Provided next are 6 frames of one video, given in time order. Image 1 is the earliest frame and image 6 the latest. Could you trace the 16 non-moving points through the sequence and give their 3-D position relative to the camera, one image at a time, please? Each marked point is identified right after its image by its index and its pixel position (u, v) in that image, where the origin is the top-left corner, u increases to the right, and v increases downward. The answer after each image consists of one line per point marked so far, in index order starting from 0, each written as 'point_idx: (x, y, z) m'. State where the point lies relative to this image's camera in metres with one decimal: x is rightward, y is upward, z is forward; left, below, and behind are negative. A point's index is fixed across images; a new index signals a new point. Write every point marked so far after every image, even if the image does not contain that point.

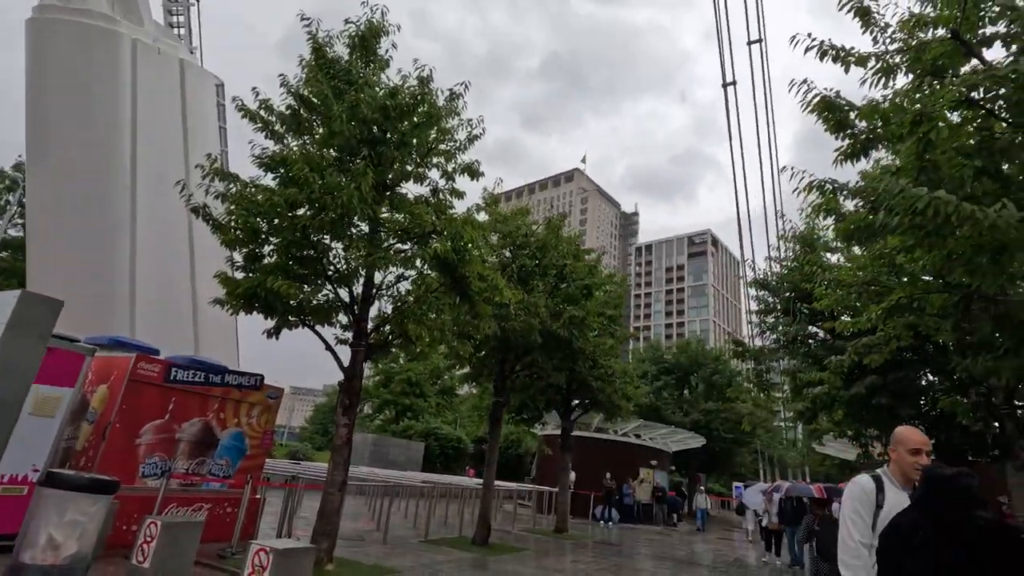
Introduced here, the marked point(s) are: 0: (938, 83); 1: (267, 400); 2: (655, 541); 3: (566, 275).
0: (+4.4, +2.1, +5.5) m
1: (-5.0, -2.3, +10.9) m
2: (+5.0, -8.8, +18.6) m
3: (+1.4, +0.3, +13.6) m
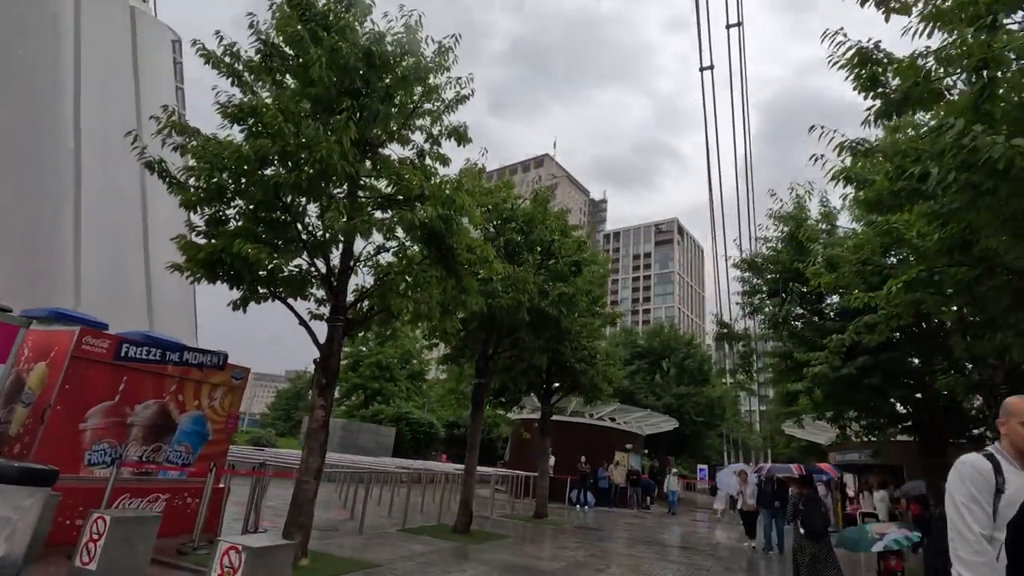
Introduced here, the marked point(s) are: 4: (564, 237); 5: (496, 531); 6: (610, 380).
0: (+4.5, +2.4, +5.0) m
1: (-5.2, -1.7, +10.0) m
2: (+4.2, -8.1, +18.4) m
3: (+1.0, +0.9, +13.0) m
4: (+1.3, +1.3, +13.4) m
5: (-0.4, -6.1, +13.4) m
6: (+3.4, -3.1, +18.4) m
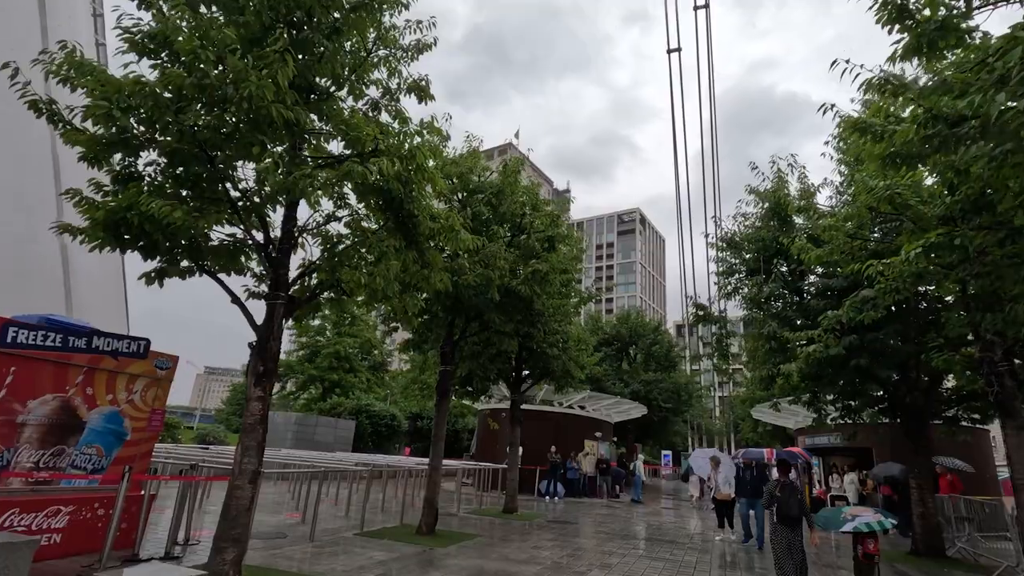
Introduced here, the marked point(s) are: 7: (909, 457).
0: (+4.3, +2.8, +4.2) m
1: (-5.7, -1.3, +8.6) m
2: (+3.1, -7.5, +17.7) m
3: (+0.3, +1.4, +12.0) m
4: (+0.5, +1.8, +12.3) m
5: (-1.1, -5.6, +12.4) m
6: (+2.3, -2.6, +17.6) m
7: (+9.5, -4.0, +12.8) m
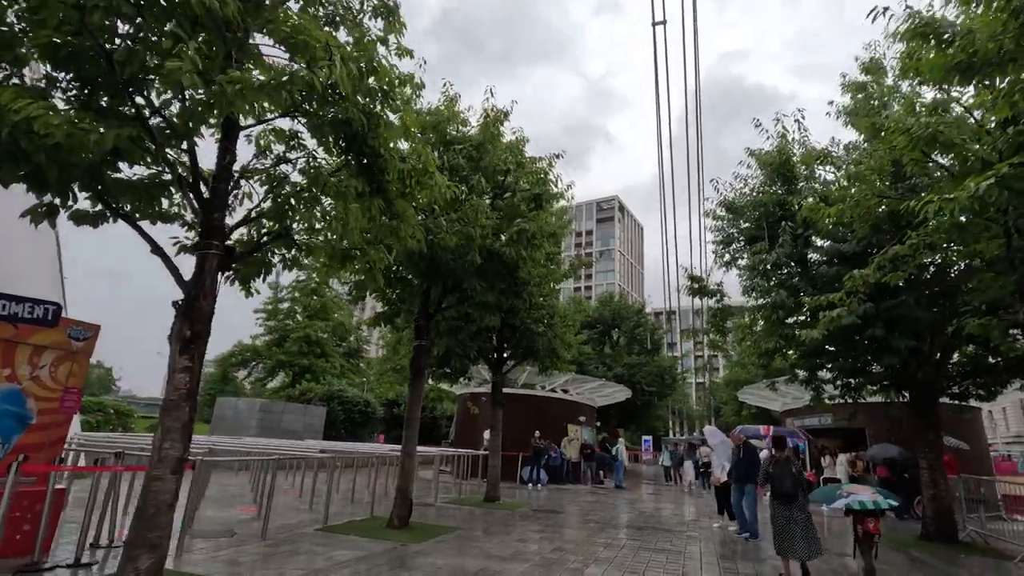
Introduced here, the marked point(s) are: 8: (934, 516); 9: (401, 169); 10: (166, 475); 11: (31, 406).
0: (+4.3, +3.3, +3.1) m
1: (-5.9, -0.7, +7.1) m
2: (+2.5, -6.7, +16.7) m
3: (0.0, +2.1, +10.7) m
4: (+0.2, +2.5, +11.0) m
5: (-1.5, -4.9, +11.2) m
6: (+1.7, -1.7, +16.4) m
7: (+9.1, -3.3, +12.0) m
8: (+9.0, -4.9, +11.4) m
9: (-1.6, +1.7, +7.7) m
10: (-3.6, -1.9, +5.5) m
11: (-6.1, -1.5, +6.8) m
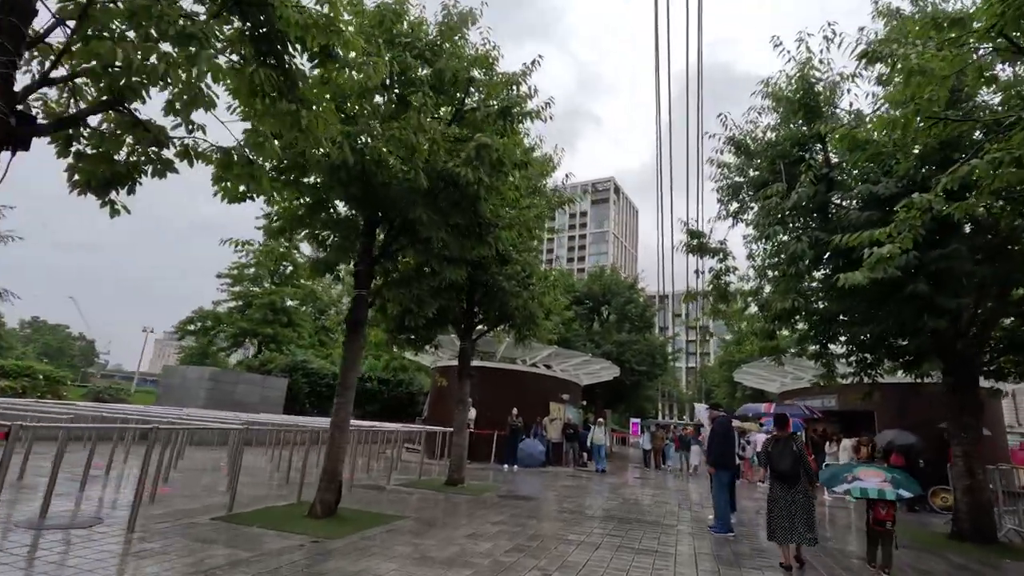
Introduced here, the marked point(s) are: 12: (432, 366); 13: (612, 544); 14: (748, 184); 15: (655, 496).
0: (+3.8, +4.0, +1.0) m
1: (-6.5, +0.3, +5.1) m
2: (+1.7, -5.6, +15.0) m
3: (-0.6, +3.0, +8.6) m
4: (-0.4, +3.5, +9.0) m
5: (-2.2, -3.9, +9.4) m
6: (+1.0, -0.6, +14.5) m
7: (+8.4, -2.5, +10.2) m
8: (+8.3, -4.1, +9.7) m
9: (-2.1, +2.6, +5.6) m
10: (-4.2, -1.0, +3.5) m
11: (-6.7, -0.5, +4.7) m
12: (-2.9, -2.8, +19.5) m
13: (+1.5, -3.9, +8.2) m
14: (+5.0, +2.3, +11.4) m
15: (+3.9, -5.6, +14.3) m
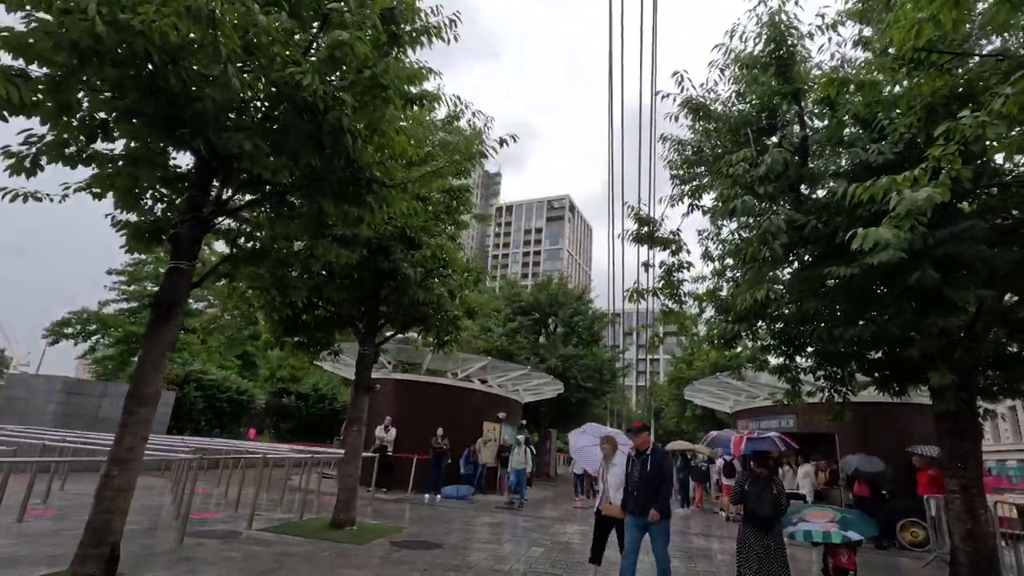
0: (+3.2, +4.4, -0.9) m
1: (-7.6, +0.9, +2.2) m
2: (-0.4, -5.5, +12.5) m
3: (-1.9, +3.3, +6.3) m
4: (-1.7, +3.7, +6.6) m
5: (-3.7, -3.6, +6.7) m
6: (-0.9, -0.5, +12.2) m
7: (+6.8, -2.4, +8.4) m
8: (+6.7, -4.0, +7.9) m
9: (-3.2, +3.1, +3.1) m
10: (-5.1, -0.5, +0.8) m
11: (-7.7, +0.1, +1.8) m
12: (-5.2, -2.8, +16.8) m
13: (+0.1, -3.6, +5.8) m
14: (+3.5, +2.3, +9.5) m
15: (+1.9, -5.6, +12.1) m
